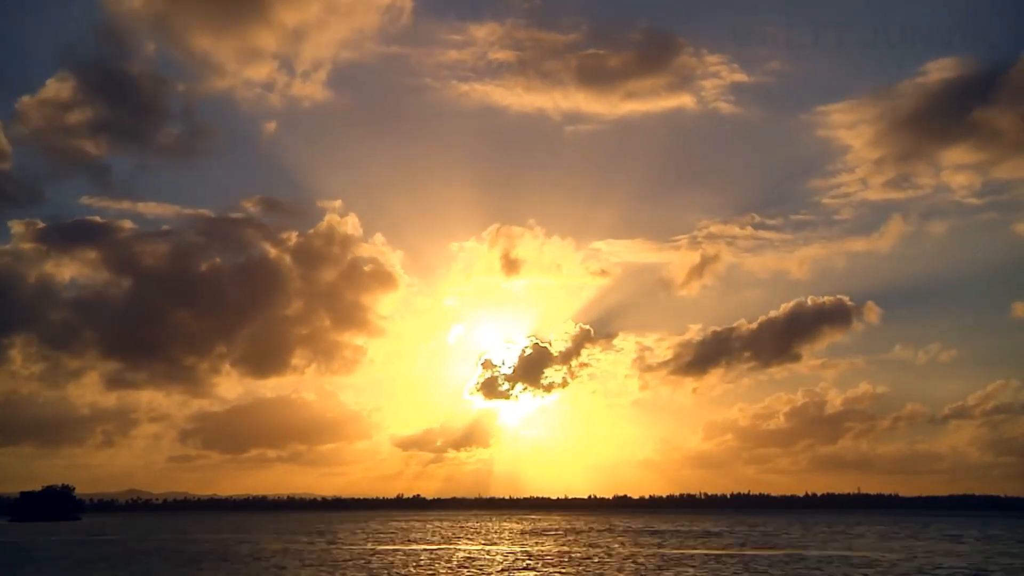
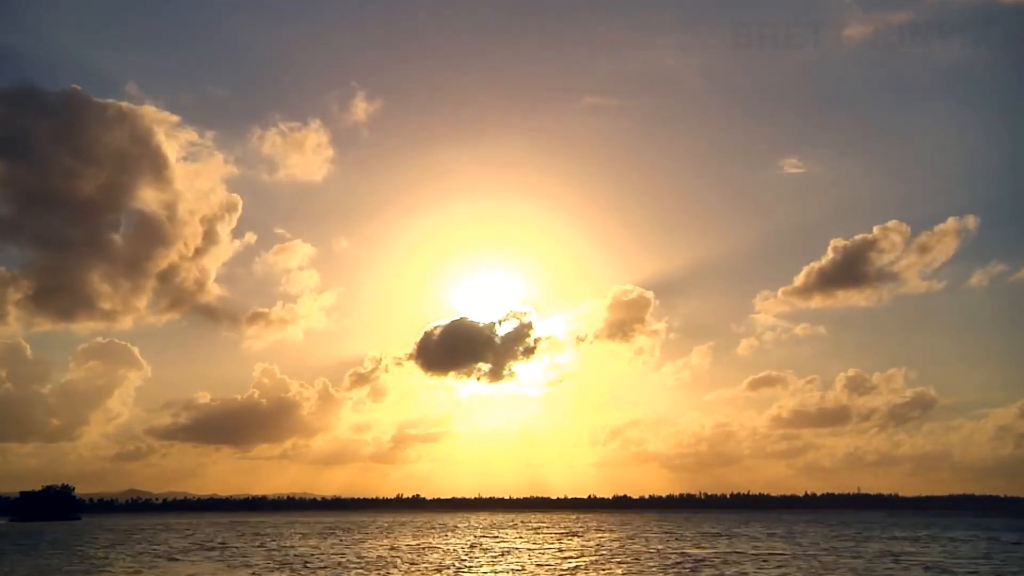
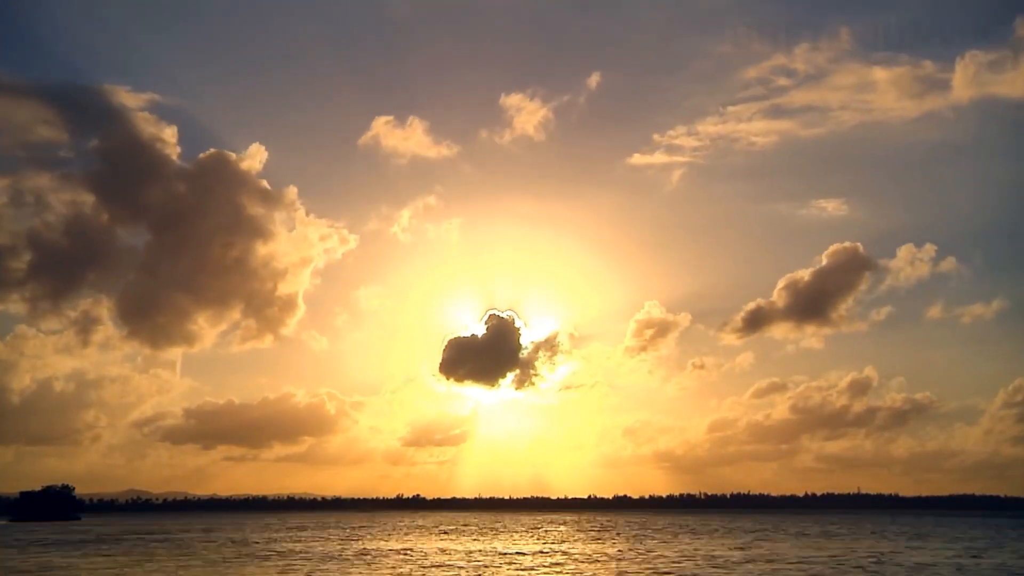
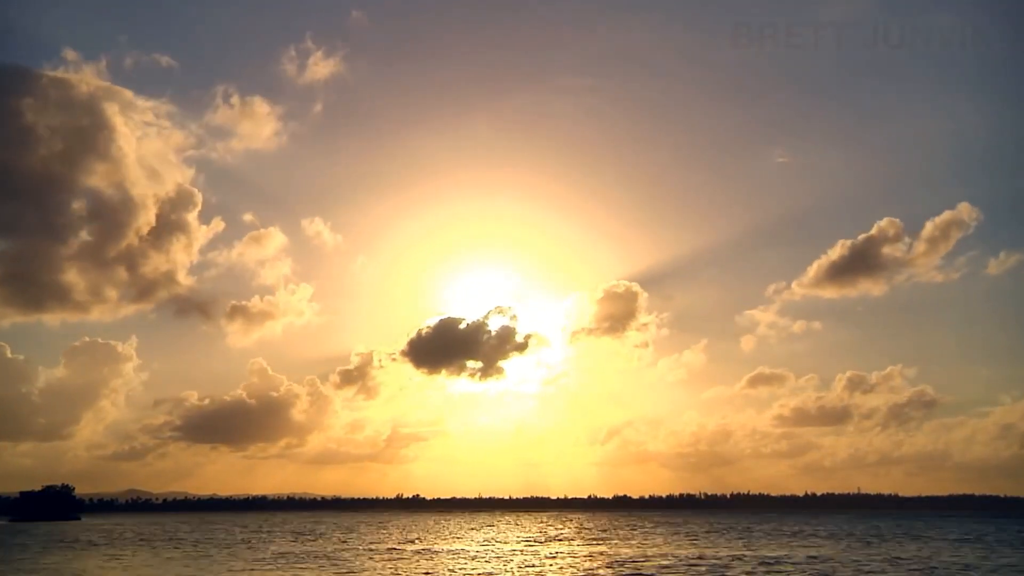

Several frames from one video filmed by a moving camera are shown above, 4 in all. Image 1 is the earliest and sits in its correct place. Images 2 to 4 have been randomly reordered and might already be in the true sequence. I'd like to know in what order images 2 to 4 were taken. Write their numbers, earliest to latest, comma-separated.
3, 2, 4
